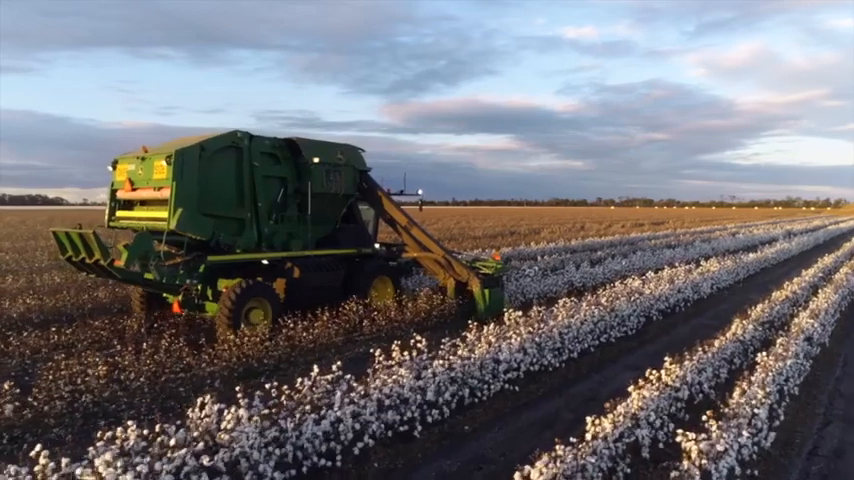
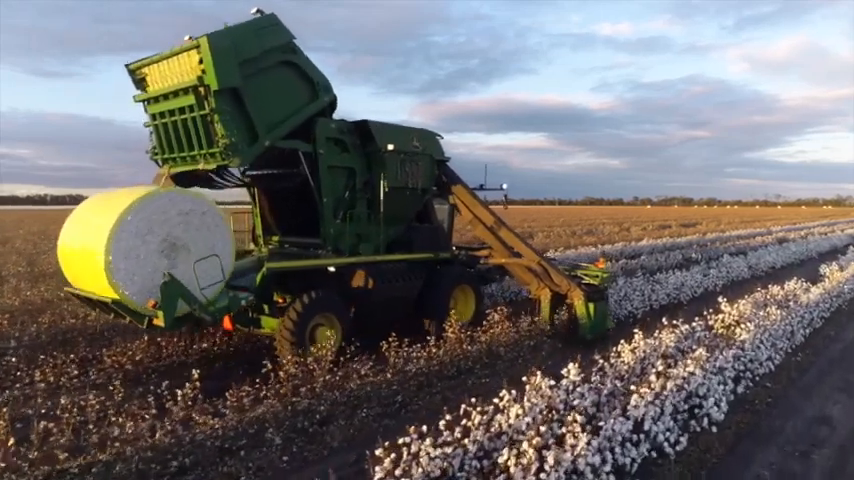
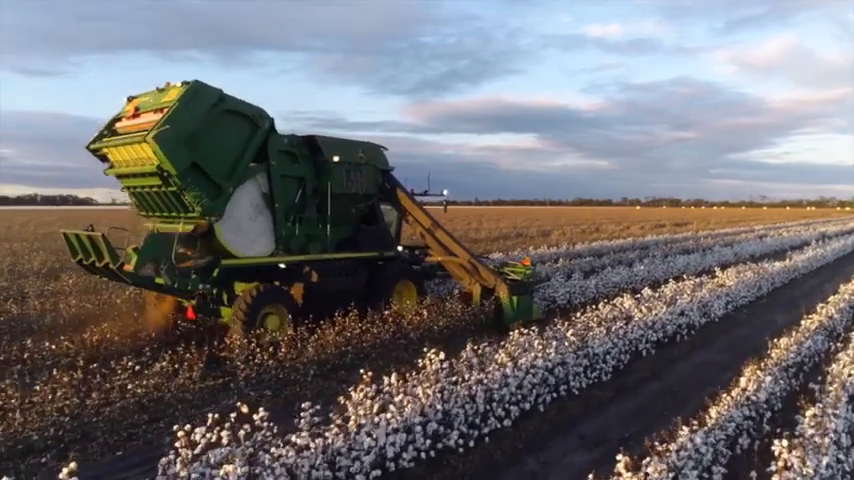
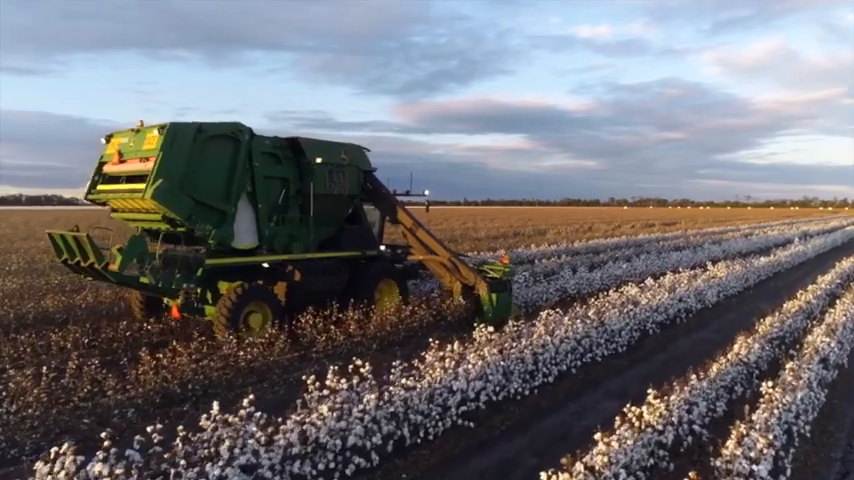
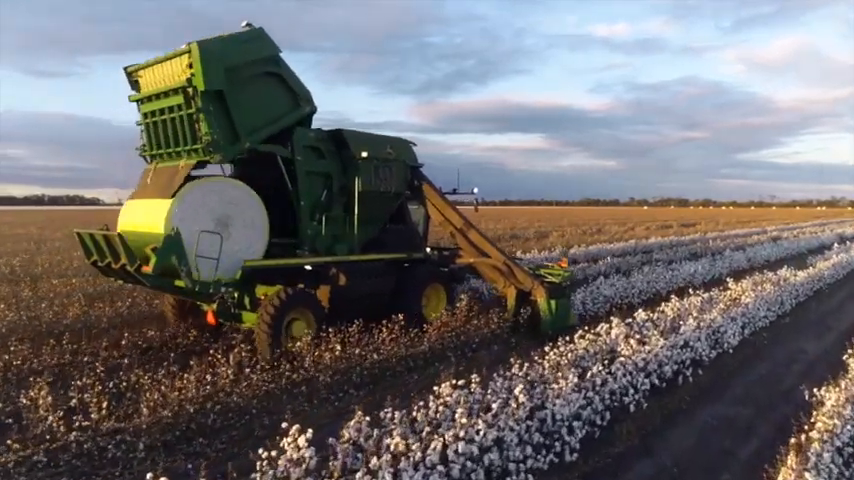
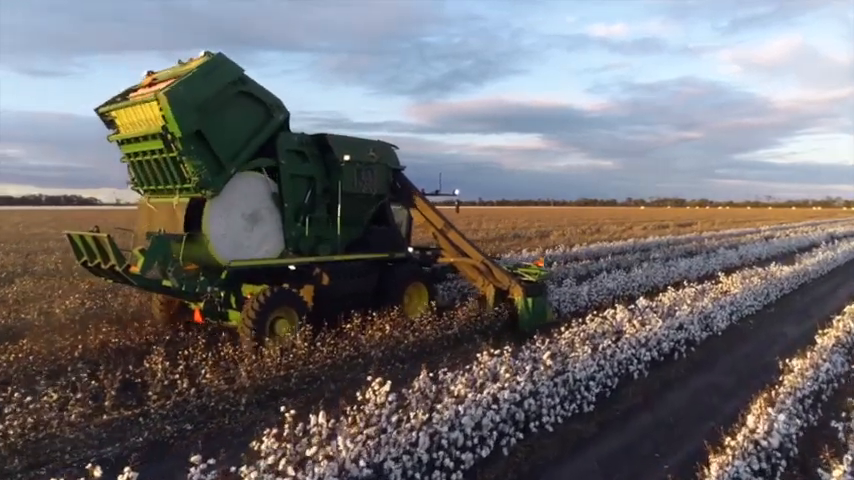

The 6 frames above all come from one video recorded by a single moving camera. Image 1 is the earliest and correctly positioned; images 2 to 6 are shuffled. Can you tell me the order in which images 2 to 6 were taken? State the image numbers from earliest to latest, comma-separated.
4, 3, 6, 5, 2
